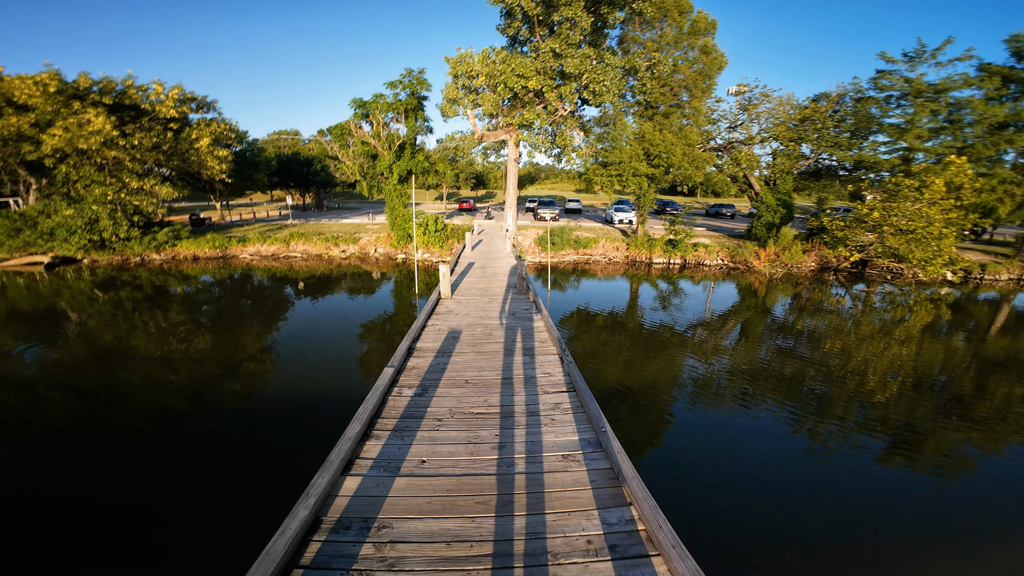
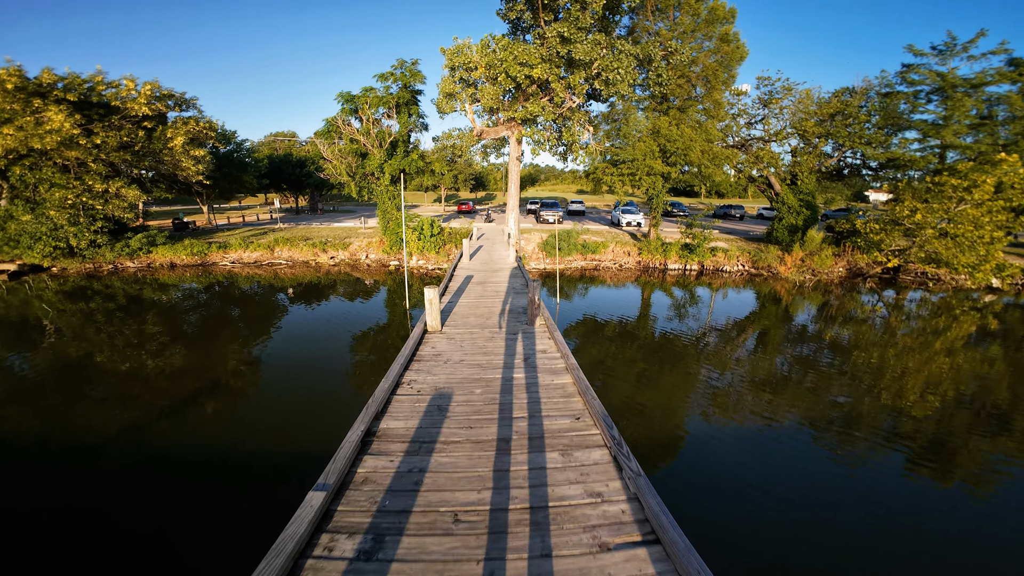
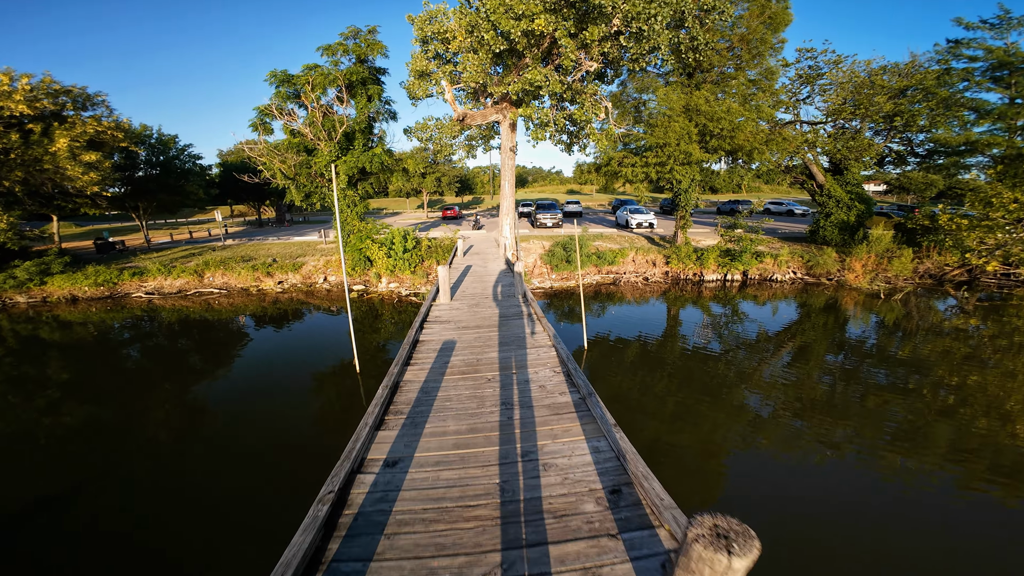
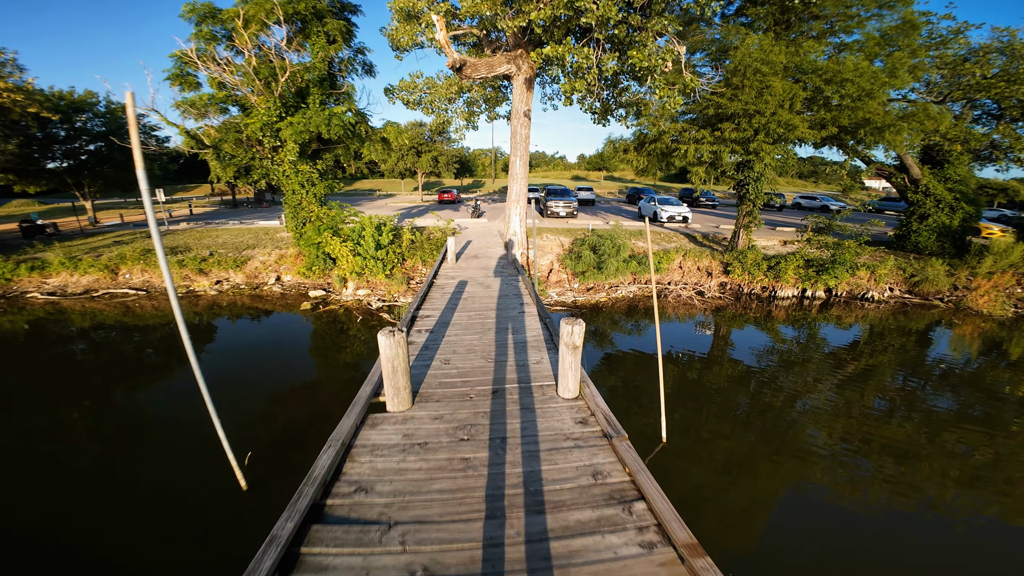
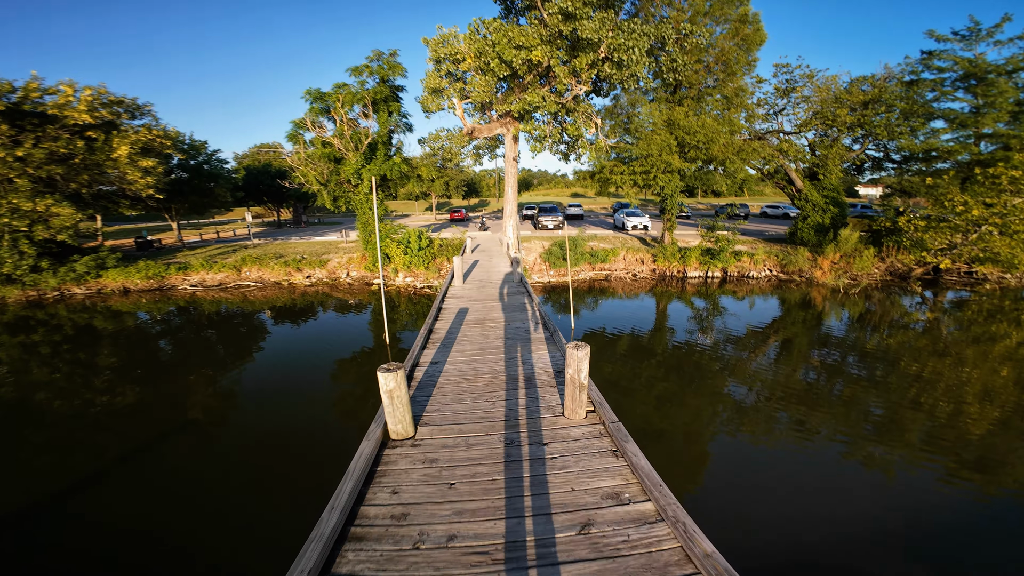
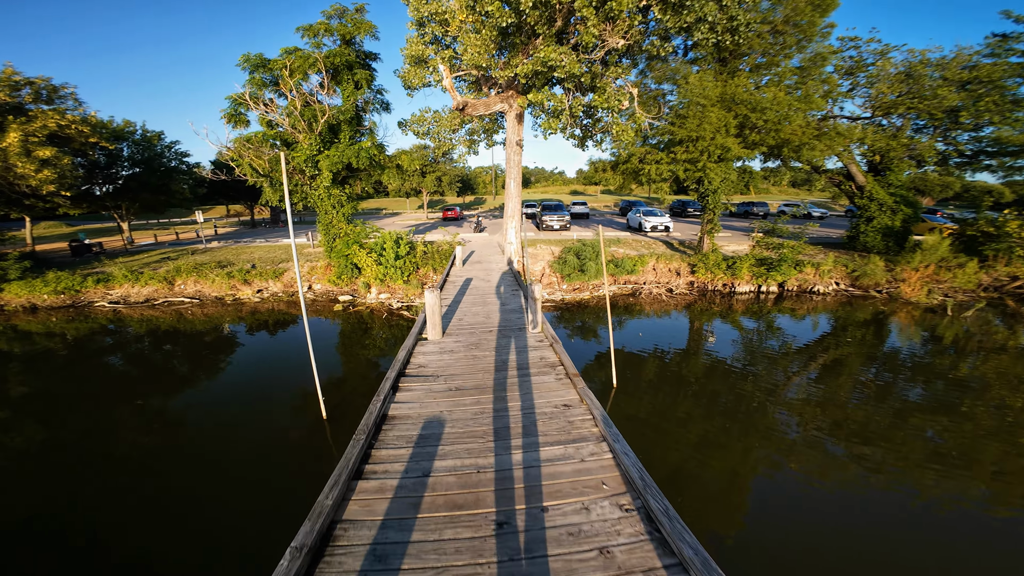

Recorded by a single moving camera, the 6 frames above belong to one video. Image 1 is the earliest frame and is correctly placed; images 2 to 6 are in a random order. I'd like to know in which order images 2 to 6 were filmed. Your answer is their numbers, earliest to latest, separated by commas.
2, 5, 3, 6, 4
